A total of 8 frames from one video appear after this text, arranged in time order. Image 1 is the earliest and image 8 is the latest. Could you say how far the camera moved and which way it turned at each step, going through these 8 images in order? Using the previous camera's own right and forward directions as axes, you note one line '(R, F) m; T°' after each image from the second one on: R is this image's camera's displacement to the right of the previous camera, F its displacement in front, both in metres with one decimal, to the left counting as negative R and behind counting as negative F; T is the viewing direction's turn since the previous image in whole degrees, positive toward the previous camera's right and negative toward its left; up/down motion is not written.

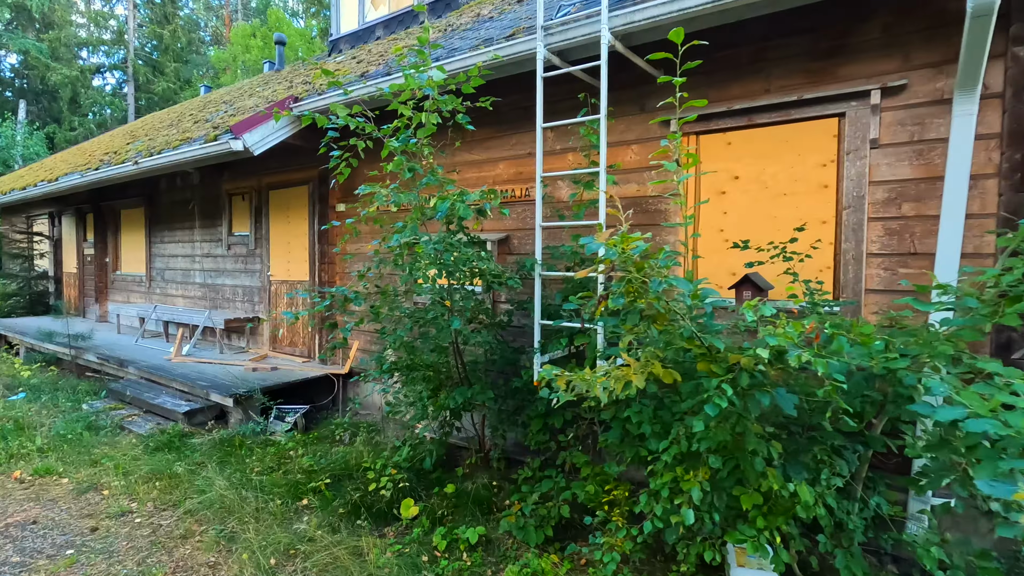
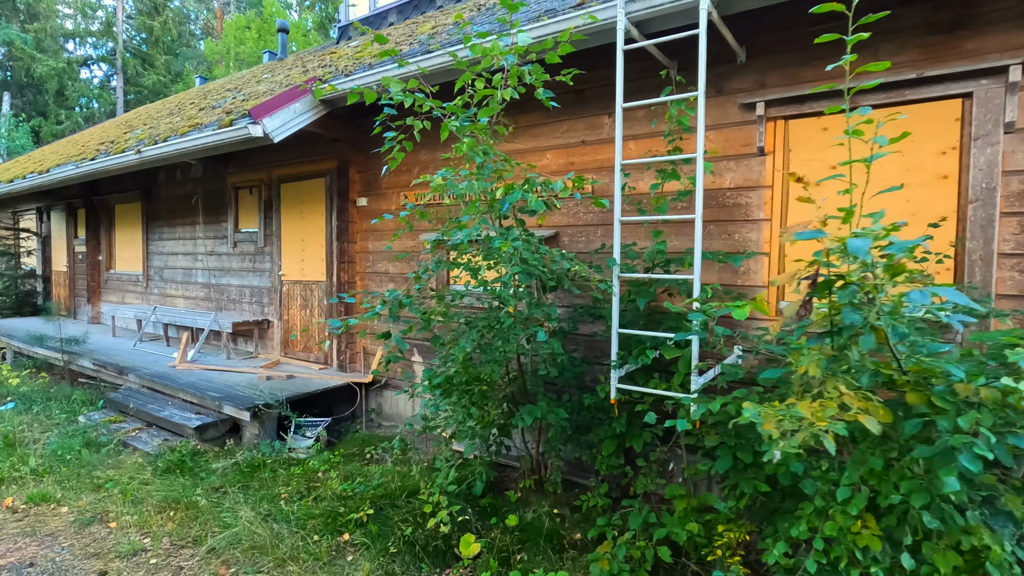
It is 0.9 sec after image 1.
(-0.5, +0.4) m; +1°
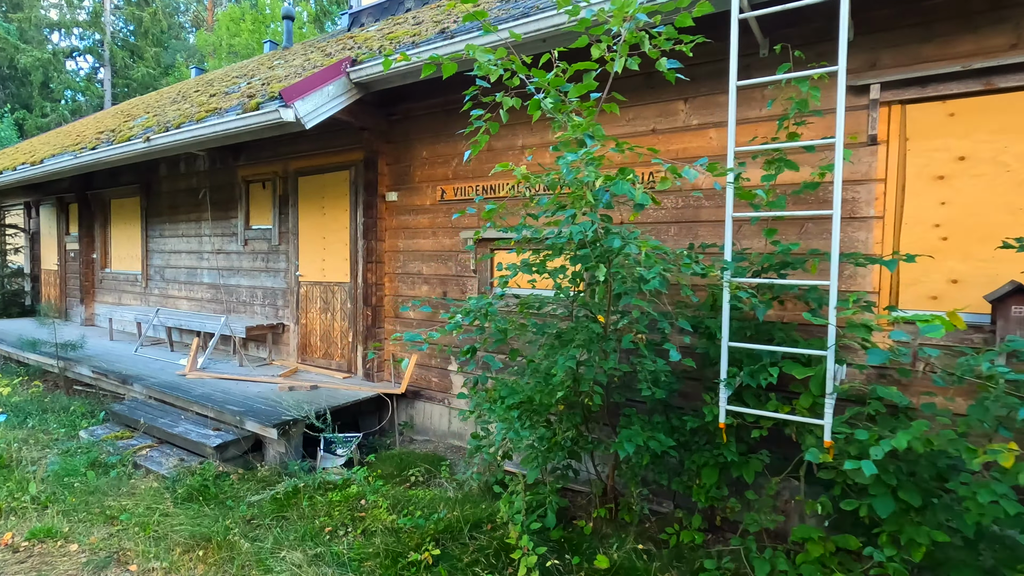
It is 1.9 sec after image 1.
(-0.5, +0.4) m; +1°
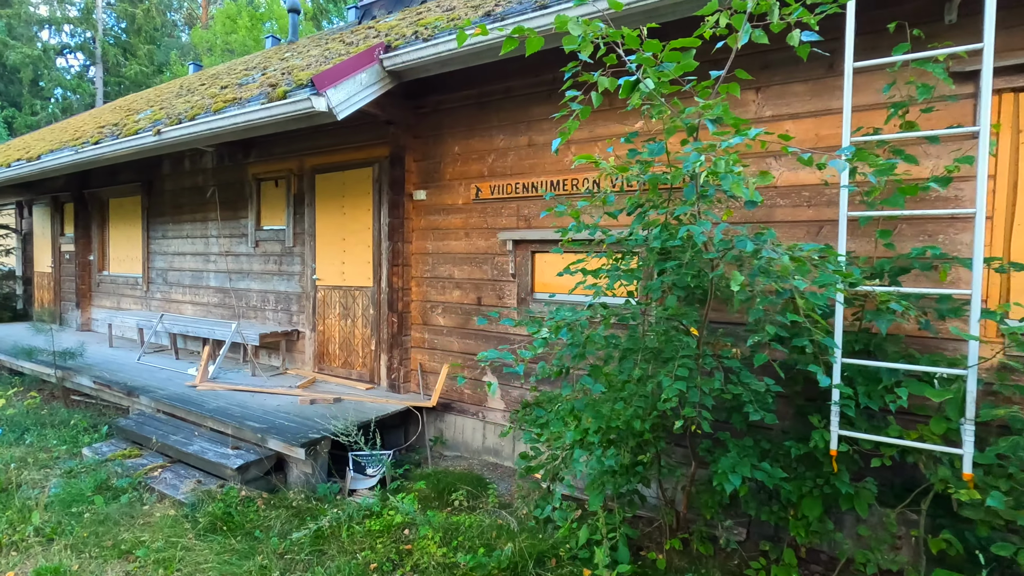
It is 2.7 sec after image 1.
(-0.4, +0.3) m; +1°
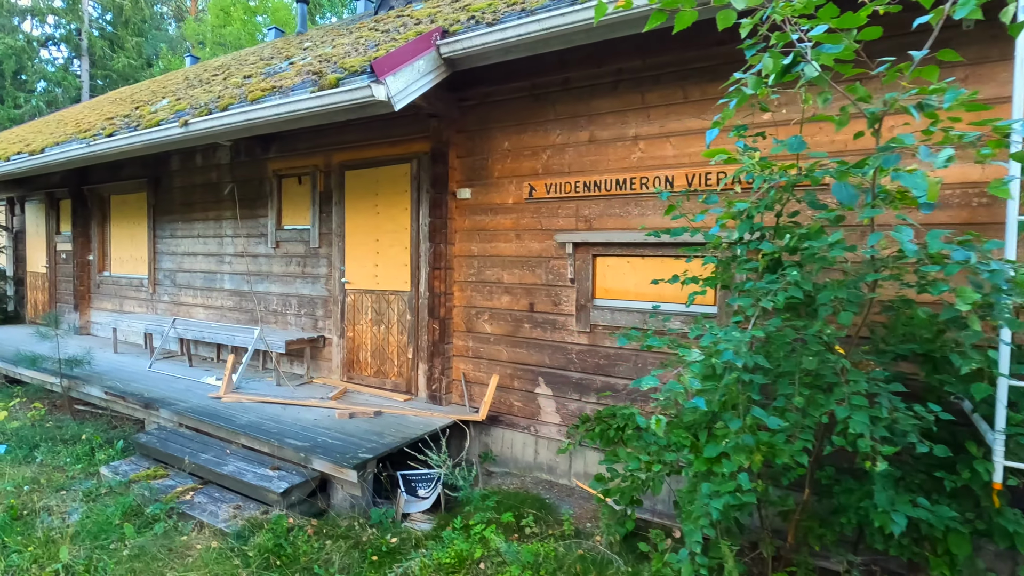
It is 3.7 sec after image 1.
(-0.5, +0.3) m; +1°
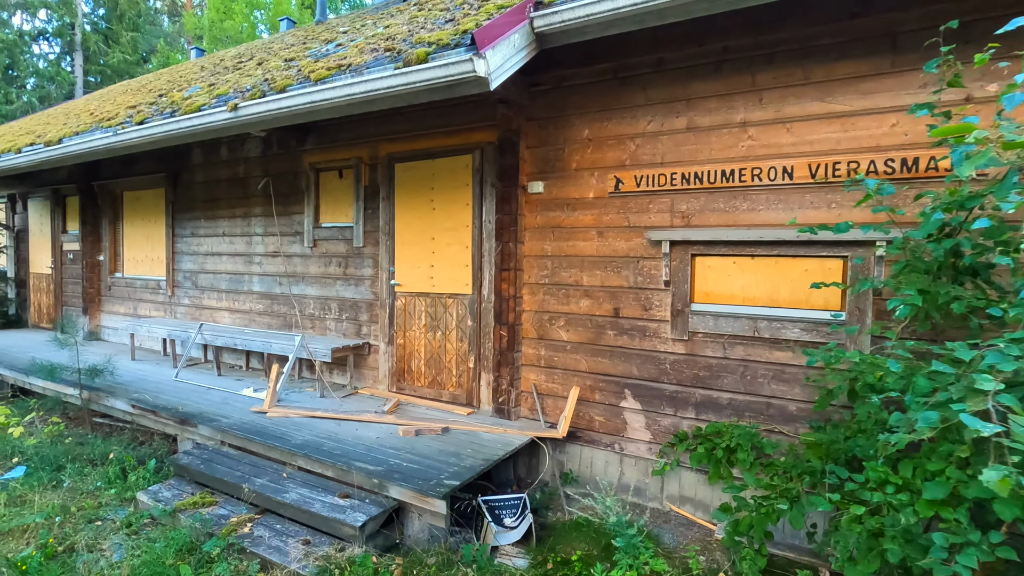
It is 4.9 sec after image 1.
(-0.6, +0.4) m; +1°
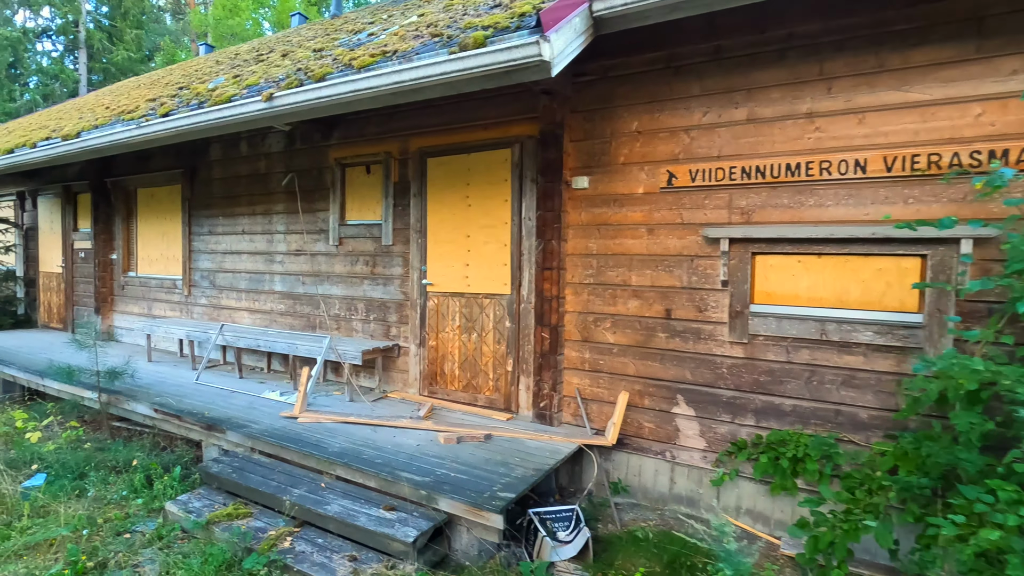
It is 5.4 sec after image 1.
(-0.3, +0.2) m; 0°
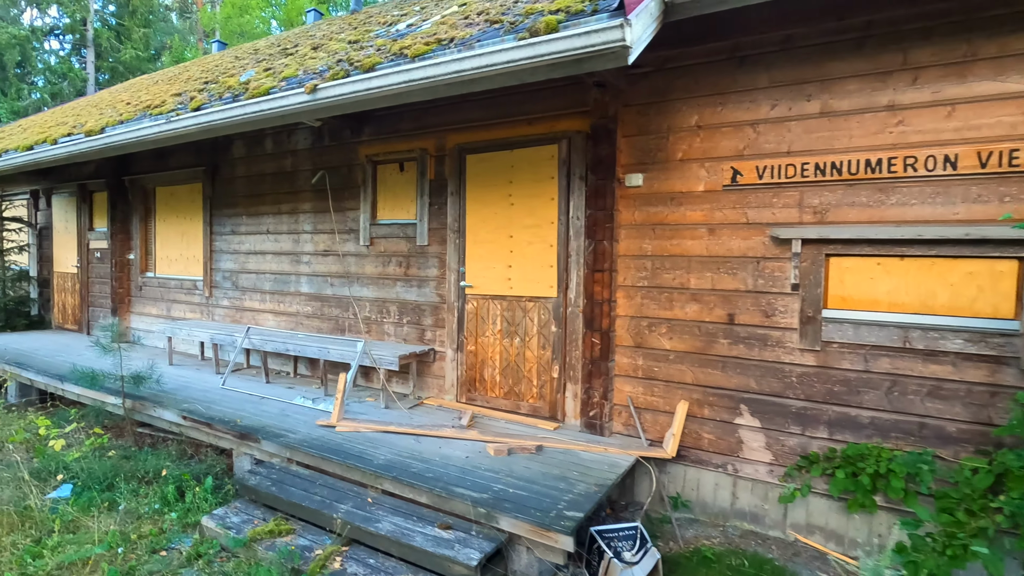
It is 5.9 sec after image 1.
(-0.3, +0.2) m; 0°
